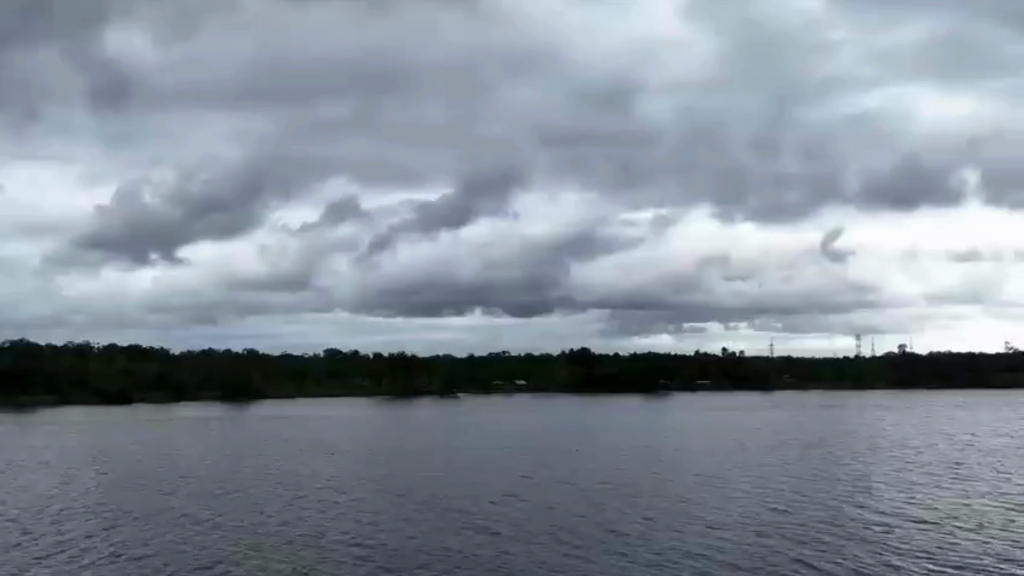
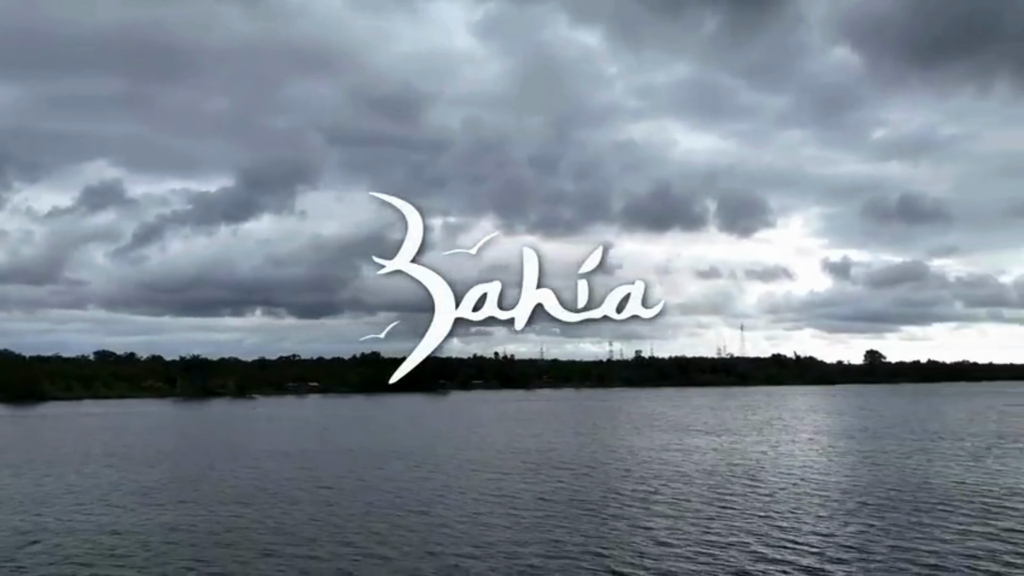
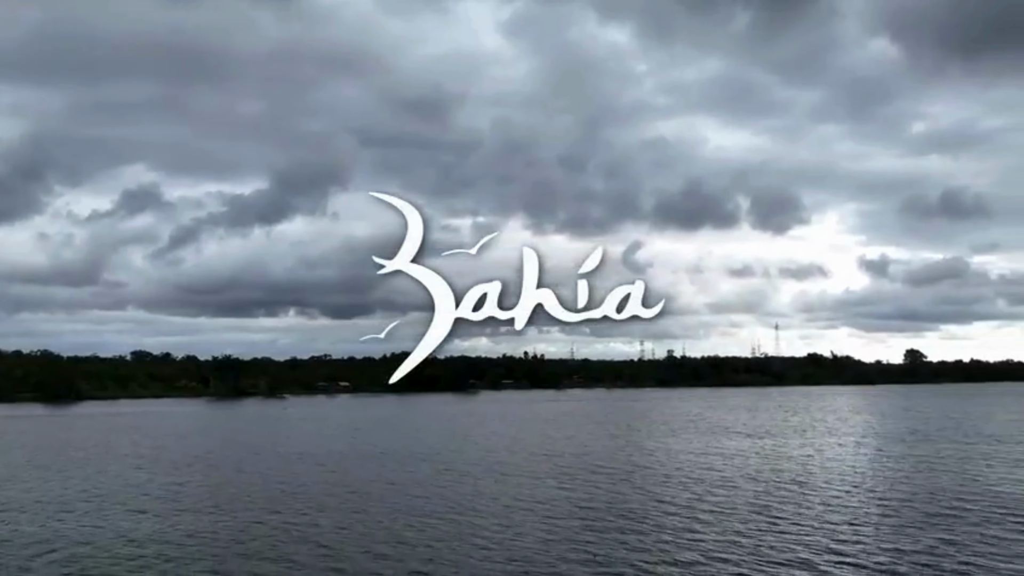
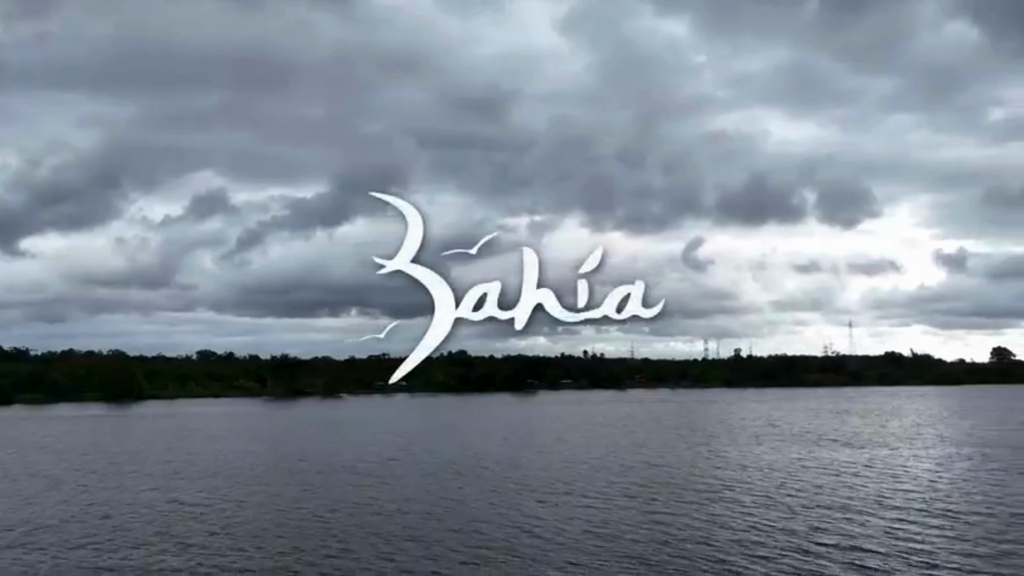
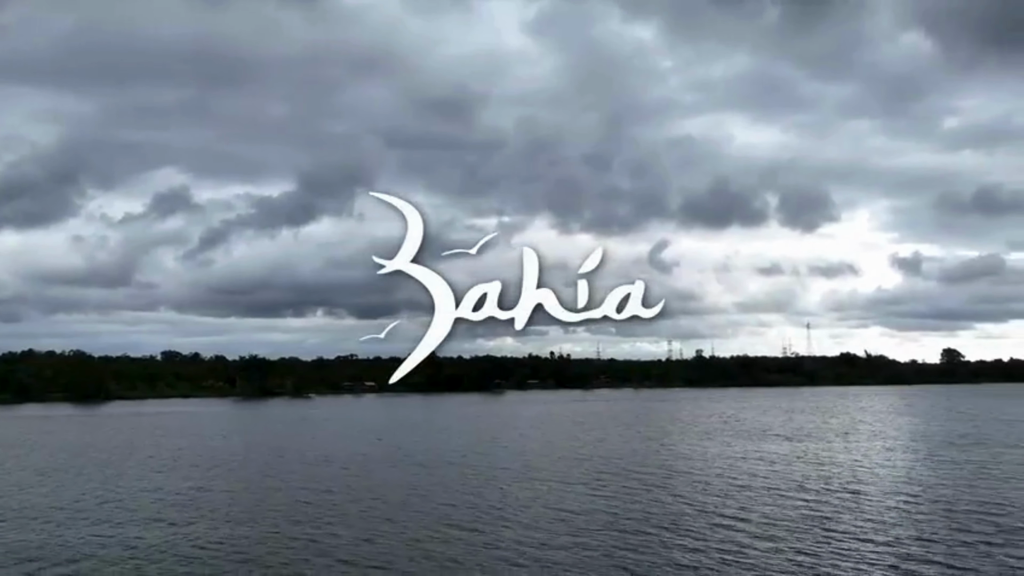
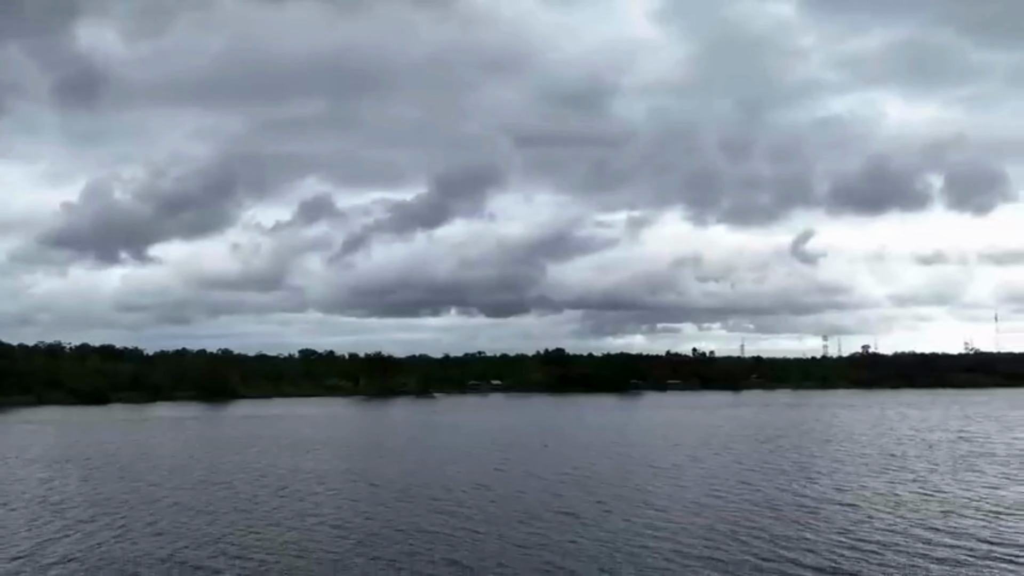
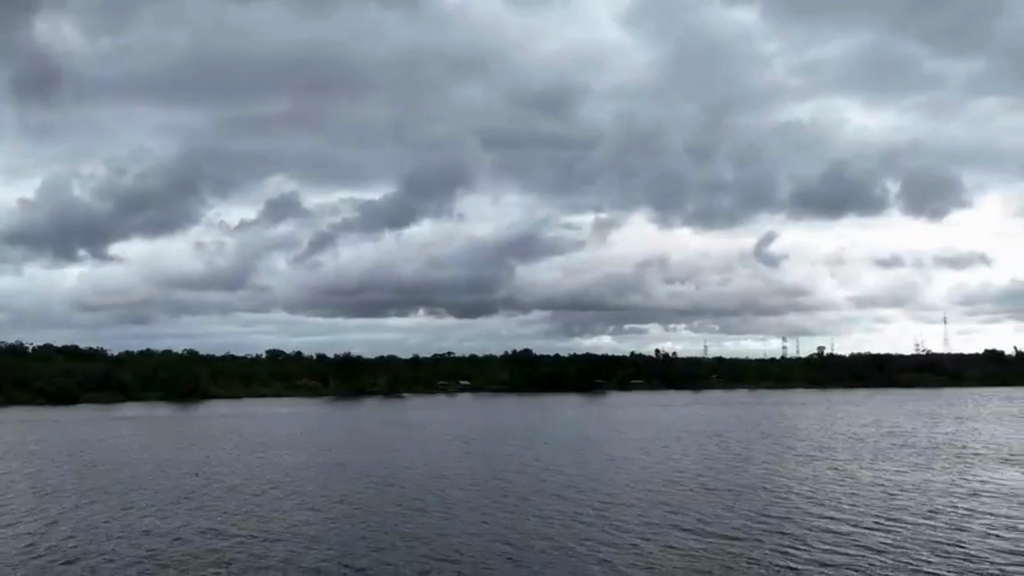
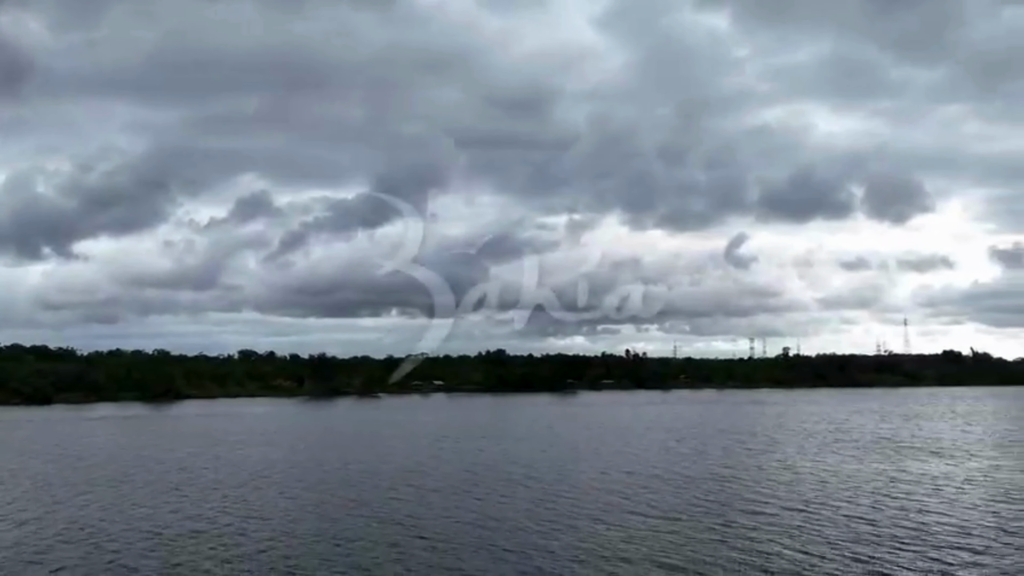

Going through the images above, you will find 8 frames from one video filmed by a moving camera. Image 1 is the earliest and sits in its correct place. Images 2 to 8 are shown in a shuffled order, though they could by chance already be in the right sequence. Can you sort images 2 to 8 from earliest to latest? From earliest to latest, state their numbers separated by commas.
6, 7, 8, 4, 5, 3, 2
